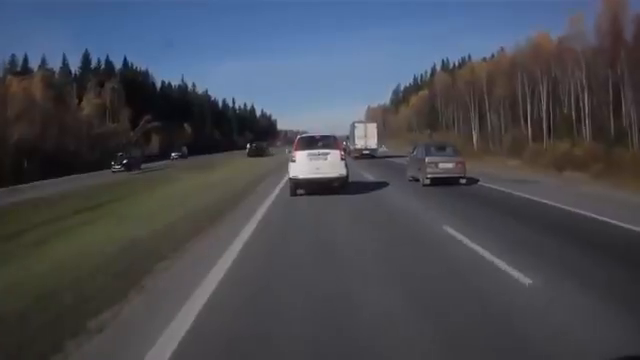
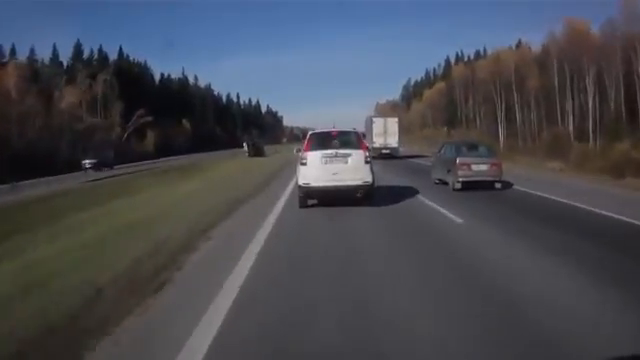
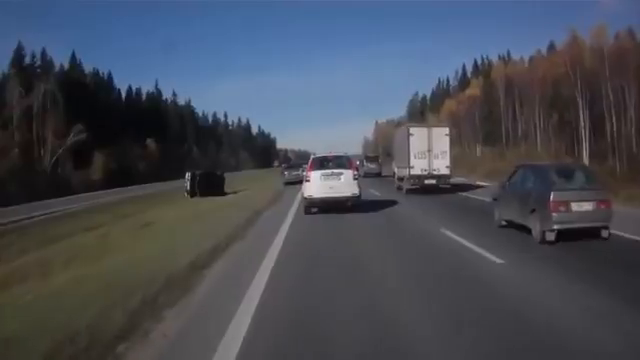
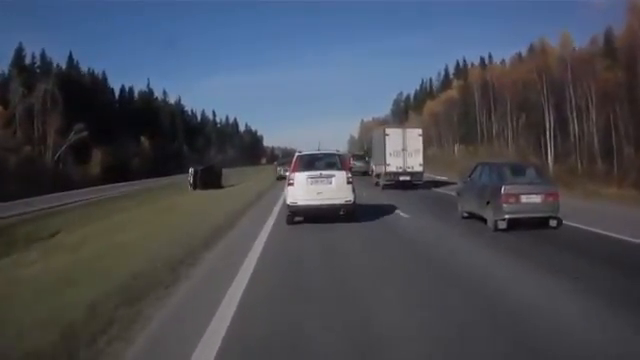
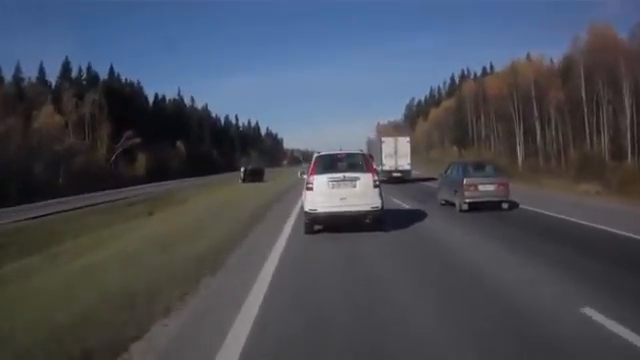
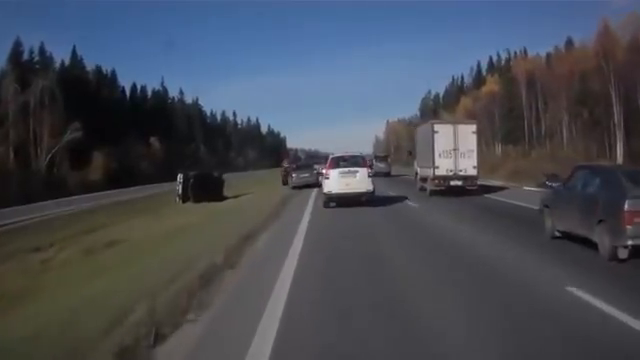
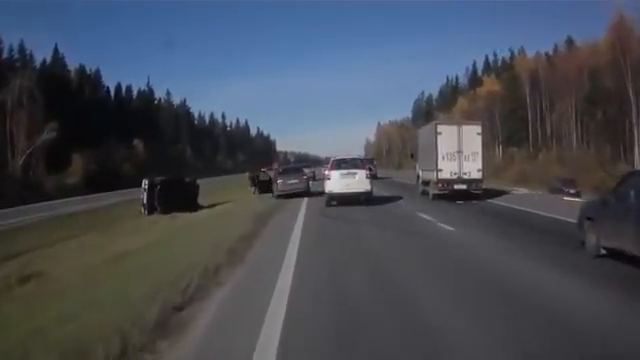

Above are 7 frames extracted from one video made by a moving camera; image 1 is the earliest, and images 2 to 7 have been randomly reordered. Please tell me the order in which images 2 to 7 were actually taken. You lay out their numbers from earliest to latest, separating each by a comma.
2, 5, 4, 3, 6, 7
